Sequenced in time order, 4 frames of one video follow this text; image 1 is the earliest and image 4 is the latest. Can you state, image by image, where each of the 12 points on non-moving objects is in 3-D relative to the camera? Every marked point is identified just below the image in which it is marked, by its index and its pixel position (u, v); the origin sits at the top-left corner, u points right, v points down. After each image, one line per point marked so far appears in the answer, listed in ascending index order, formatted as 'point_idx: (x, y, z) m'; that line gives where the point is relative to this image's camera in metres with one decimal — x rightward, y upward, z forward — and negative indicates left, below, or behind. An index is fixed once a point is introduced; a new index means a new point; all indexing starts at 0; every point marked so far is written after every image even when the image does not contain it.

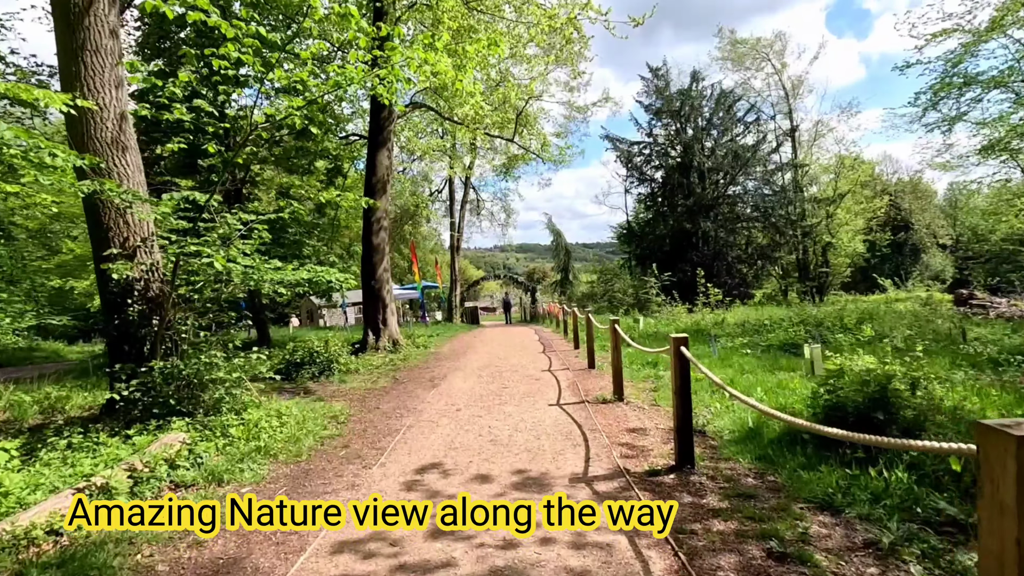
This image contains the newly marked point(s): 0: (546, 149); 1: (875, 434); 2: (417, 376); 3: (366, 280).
0: (+1.2, +4.8, +19.8) m
1: (+2.7, -1.1, +4.2) m
2: (-1.6, -1.5, +9.8) m
3: (-3.4, +0.2, +13.2) m
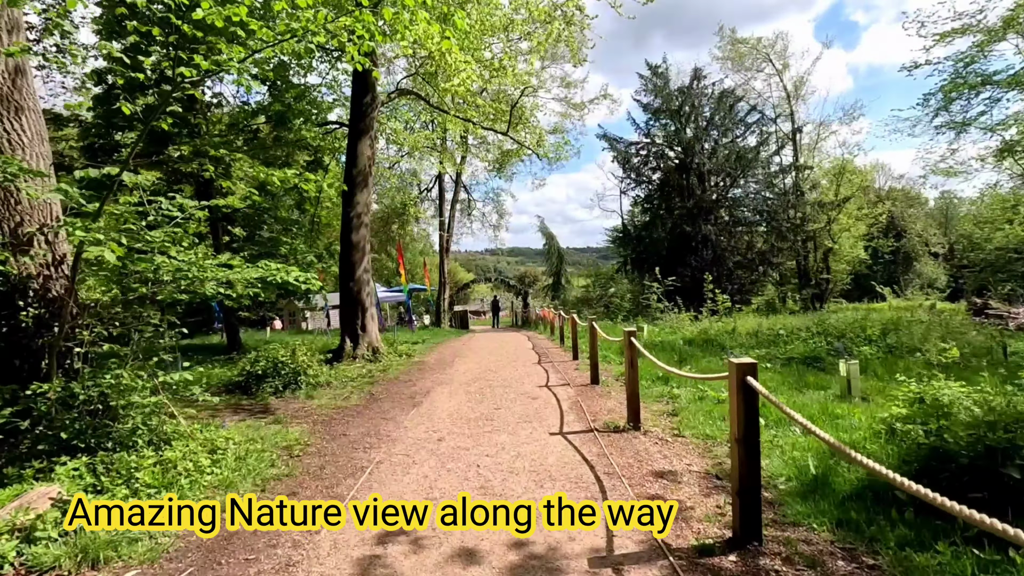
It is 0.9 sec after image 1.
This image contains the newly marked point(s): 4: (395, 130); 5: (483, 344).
0: (+1.0, +4.7, +18.7) m
1: (+2.7, -1.1, +3.1) m
2: (-1.7, -1.6, +8.6) m
3: (-3.5, +0.2, +12.0) m
4: (-3.5, +4.7, +16.9) m
5: (-0.9, -1.7, +17.2) m
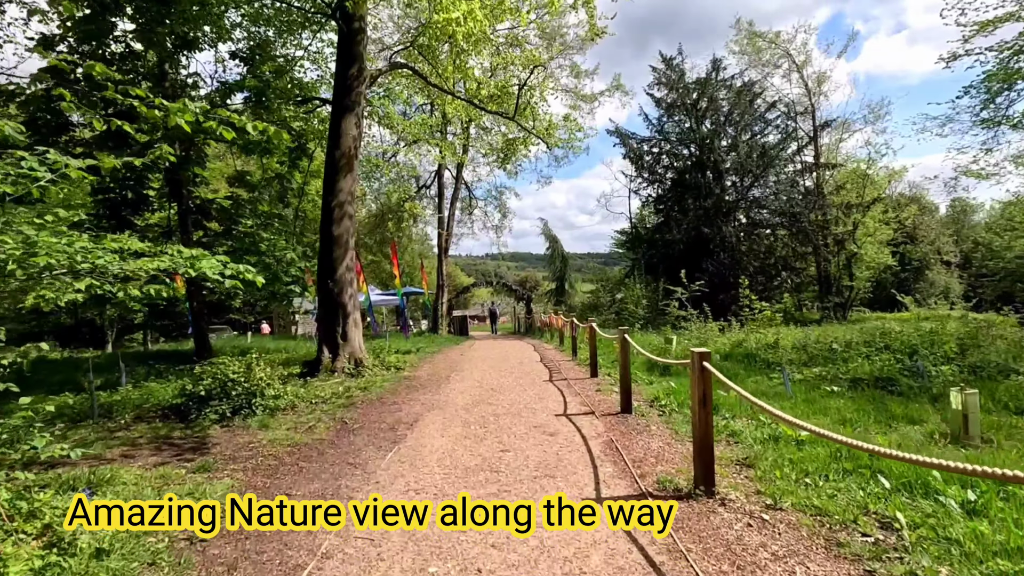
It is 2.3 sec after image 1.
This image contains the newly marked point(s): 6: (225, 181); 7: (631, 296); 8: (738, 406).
0: (+1.1, +4.5, +17.0) m
1: (+2.8, -1.1, +1.4) m
2: (-1.6, -1.6, +6.8) m
3: (-3.4, +0.1, +10.3) m
4: (-3.3, +4.6, +15.2) m
5: (-0.8, -1.8, +15.4) m
6: (-8.2, +3.0, +16.3) m
7: (+4.1, -0.3, +19.9) m
8: (+2.7, -1.4, +6.9) m
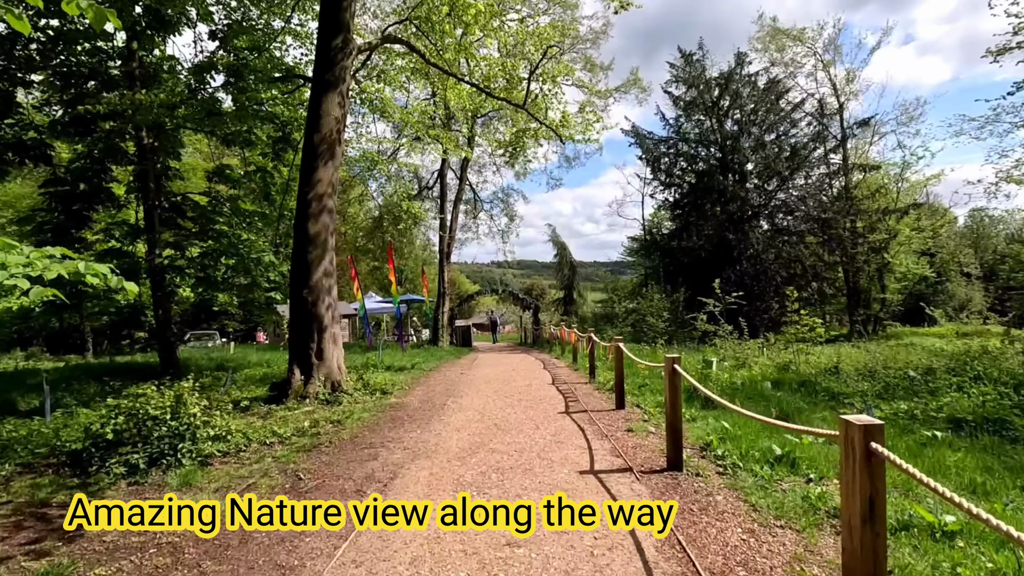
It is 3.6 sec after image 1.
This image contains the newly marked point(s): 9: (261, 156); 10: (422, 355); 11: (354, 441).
0: (+1.4, +4.3, +15.4) m
1: (+2.8, -1.2, -0.3) m
2: (-1.5, -1.7, +5.2) m
3: (-3.3, 0.0, +8.7) m
4: (-3.0, +4.4, +13.6) m
5: (-0.6, -2.0, +13.7) m
6: (-7.9, +2.9, +14.7) m
7: (+4.4, -0.6, +18.2) m
8: (+2.8, -1.6, +5.2) m
9: (-6.1, +3.2, +14.0) m
10: (-2.9, -2.1, +18.4) m
11: (-1.8, -1.7, +6.3) m
